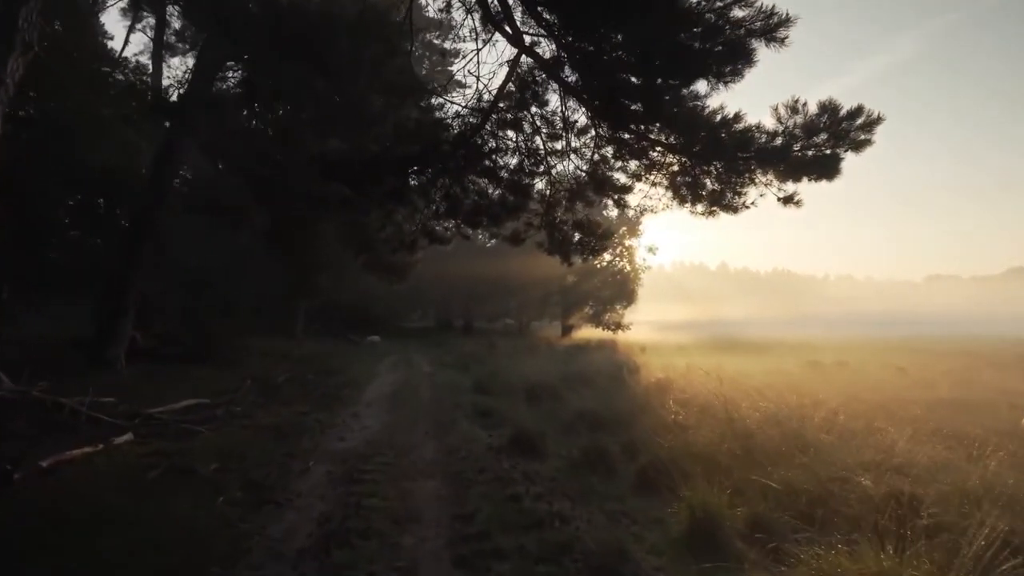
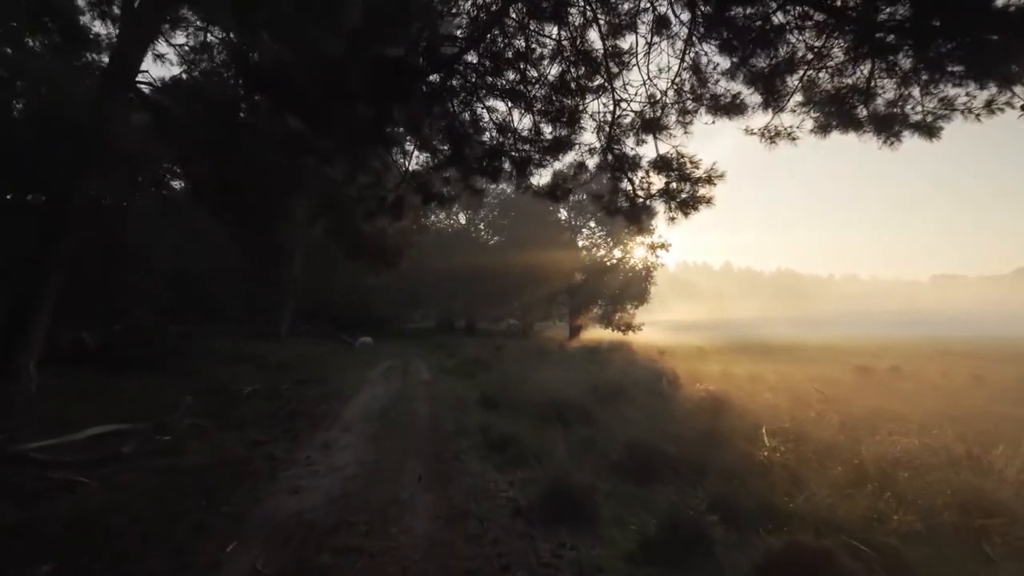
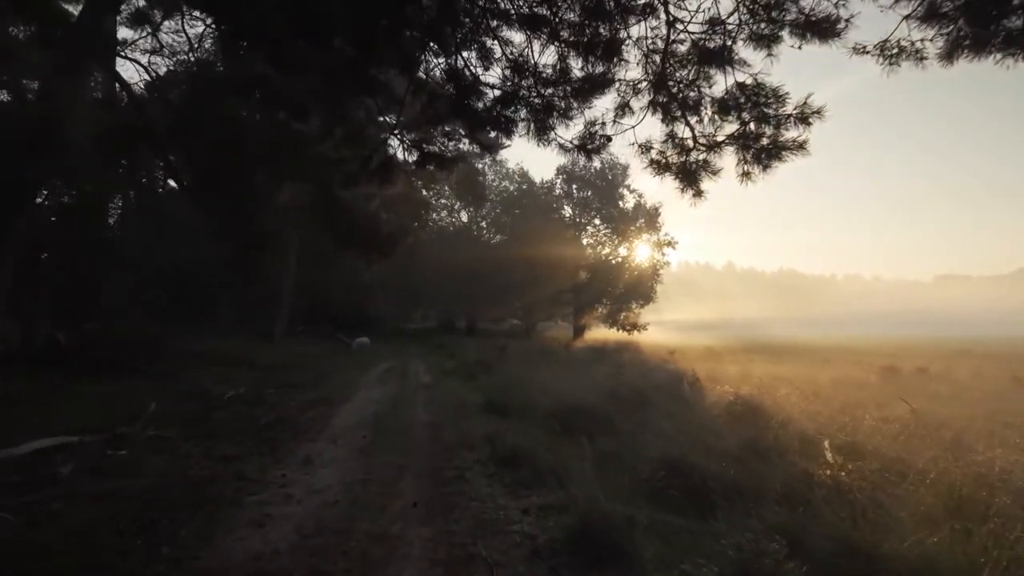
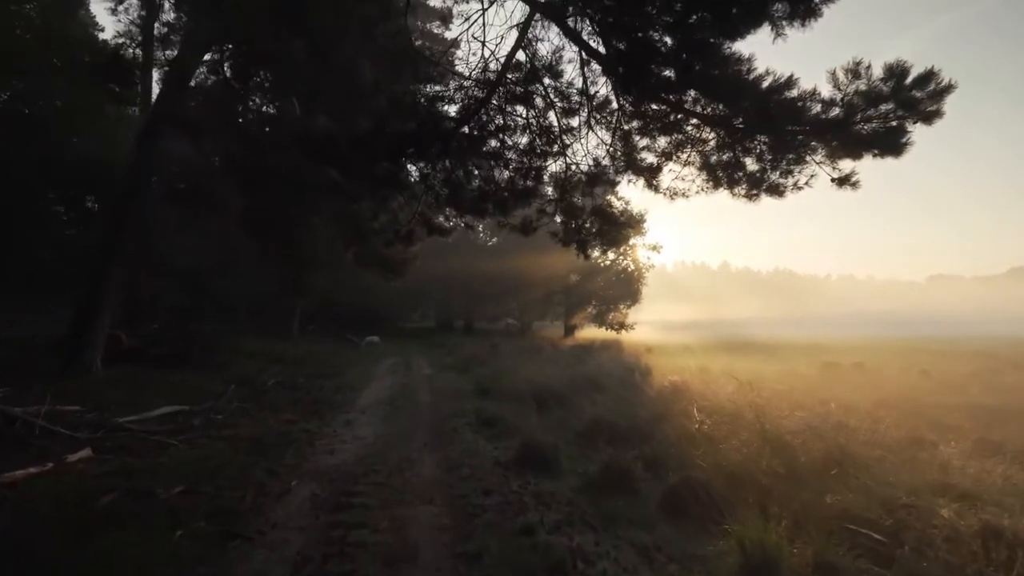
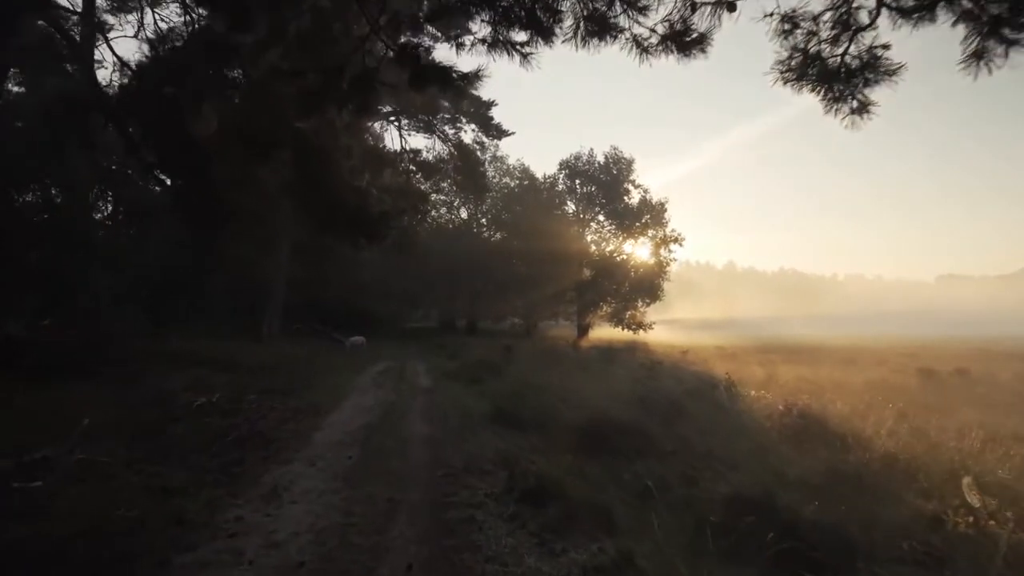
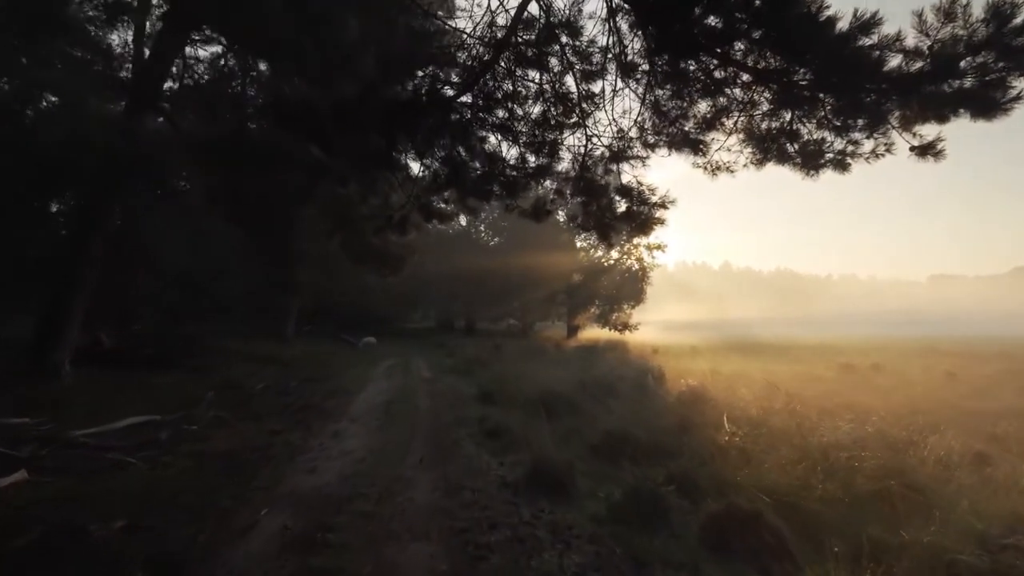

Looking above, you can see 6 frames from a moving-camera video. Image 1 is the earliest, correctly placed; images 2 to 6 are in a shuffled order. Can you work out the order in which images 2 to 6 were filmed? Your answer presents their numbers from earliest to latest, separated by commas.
4, 6, 2, 3, 5
